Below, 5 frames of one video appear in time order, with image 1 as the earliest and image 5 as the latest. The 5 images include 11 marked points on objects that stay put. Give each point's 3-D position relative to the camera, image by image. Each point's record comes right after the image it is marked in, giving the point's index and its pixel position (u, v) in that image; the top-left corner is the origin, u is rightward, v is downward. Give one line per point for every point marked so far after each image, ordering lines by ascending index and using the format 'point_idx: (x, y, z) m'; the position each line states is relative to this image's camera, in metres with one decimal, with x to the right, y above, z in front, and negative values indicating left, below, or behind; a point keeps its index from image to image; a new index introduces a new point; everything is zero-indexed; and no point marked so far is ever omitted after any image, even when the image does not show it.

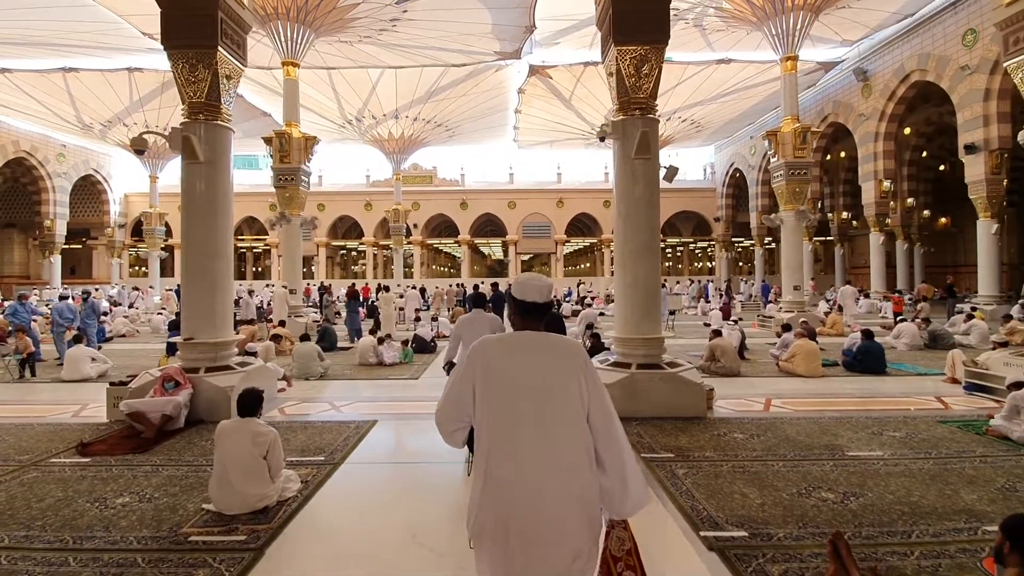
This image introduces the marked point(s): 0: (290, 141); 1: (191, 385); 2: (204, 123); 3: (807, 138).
0: (-6.0, +4.0, +13.5) m
1: (-3.4, -1.1, +5.3) m
2: (-3.6, +1.9, +5.7) m
3: (+8.1, +4.1, +13.7) m
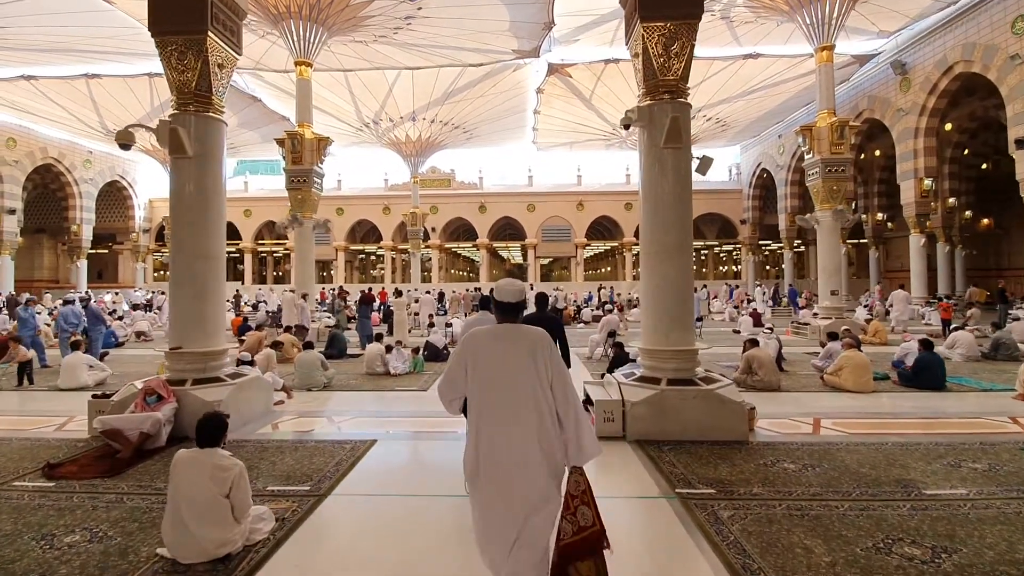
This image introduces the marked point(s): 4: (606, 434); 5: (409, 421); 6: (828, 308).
0: (-5.6, +3.9, +13.2) m
1: (-3.3, -1.1, +4.9) m
2: (-3.4, +1.9, +5.3) m
3: (+8.6, +4.0, +12.9) m
4: (+0.9, -1.4, +4.7) m
5: (-1.1, -1.5, +5.5) m
6: (+8.4, -0.5, +13.2) m
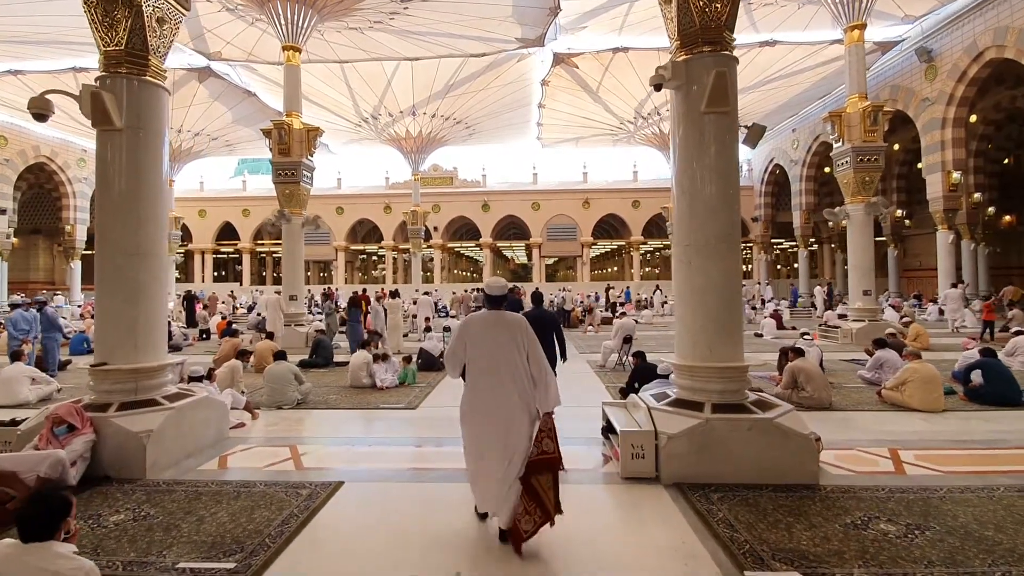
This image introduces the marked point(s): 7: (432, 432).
0: (-5.5, +3.9, +12.3) m
1: (-3.3, -1.1, +3.9) m
2: (-3.4, +1.8, +4.4) m
3: (+8.7, +4.0, +11.8) m
4: (+0.9, -1.4, +3.7) m
5: (-1.1, -1.5, +4.5) m
6: (+8.5, -0.5, +12.1) m
7: (-0.8, -1.5, +5.1) m
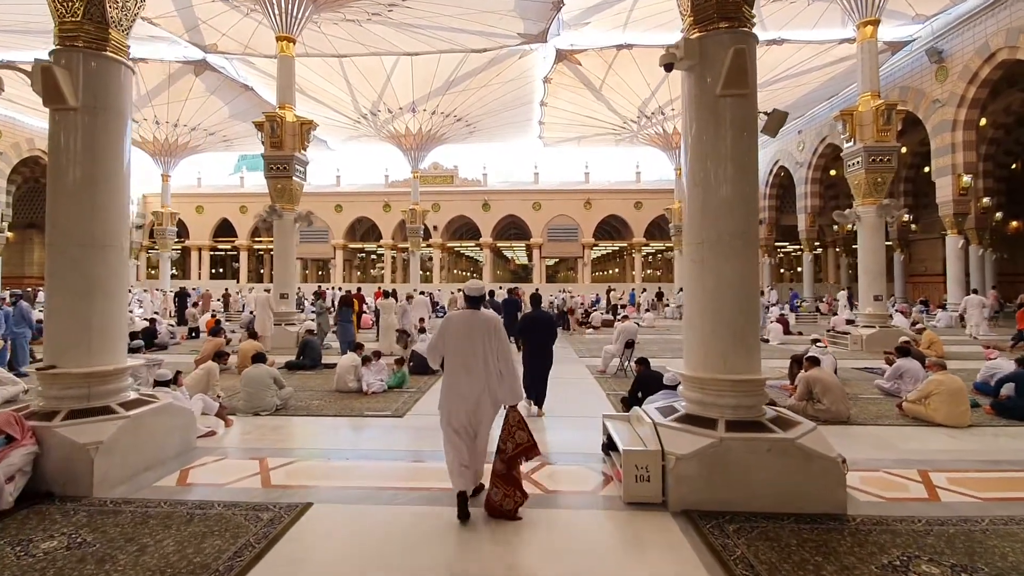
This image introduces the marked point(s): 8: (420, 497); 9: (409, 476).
0: (-5.5, +3.9, +11.9) m
1: (-3.4, -1.1, +3.5) m
2: (-3.4, +1.9, +4.0) m
3: (+8.7, +3.9, +11.4) m
4: (+0.8, -1.4, +3.3) m
5: (-1.2, -1.5, +4.1) m
6: (+8.4, -0.6, +11.7) m
7: (-0.9, -1.5, +4.7) m
8: (-0.6, -1.5, +3.5) m
9: (-0.8, -1.5, +3.8) m
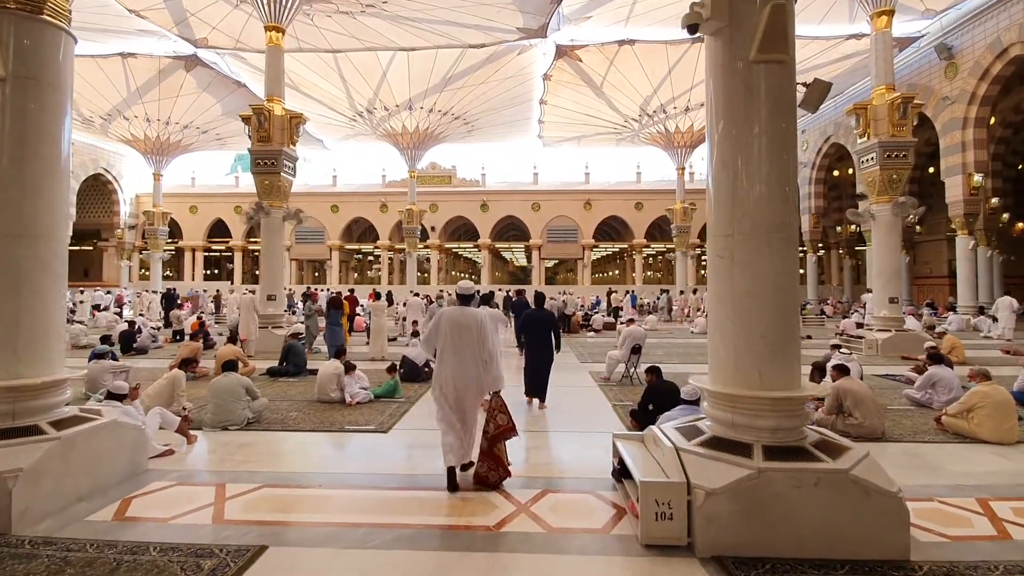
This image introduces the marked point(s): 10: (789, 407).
0: (-5.5, +3.9, +11.4) m
1: (-3.4, -1.1, +3.0) m
2: (-3.4, +1.9, +3.4) m
3: (+8.6, +3.8, +10.9) m
4: (+0.8, -1.4, +2.8) m
5: (-1.2, -1.5, +3.5) m
6: (+8.4, -0.7, +11.2) m
7: (-0.9, -1.5, +4.2) m
8: (-0.7, -1.5, +2.9) m
9: (-0.8, -1.5, +3.3) m
10: (+1.6, -0.7, +2.9) m
